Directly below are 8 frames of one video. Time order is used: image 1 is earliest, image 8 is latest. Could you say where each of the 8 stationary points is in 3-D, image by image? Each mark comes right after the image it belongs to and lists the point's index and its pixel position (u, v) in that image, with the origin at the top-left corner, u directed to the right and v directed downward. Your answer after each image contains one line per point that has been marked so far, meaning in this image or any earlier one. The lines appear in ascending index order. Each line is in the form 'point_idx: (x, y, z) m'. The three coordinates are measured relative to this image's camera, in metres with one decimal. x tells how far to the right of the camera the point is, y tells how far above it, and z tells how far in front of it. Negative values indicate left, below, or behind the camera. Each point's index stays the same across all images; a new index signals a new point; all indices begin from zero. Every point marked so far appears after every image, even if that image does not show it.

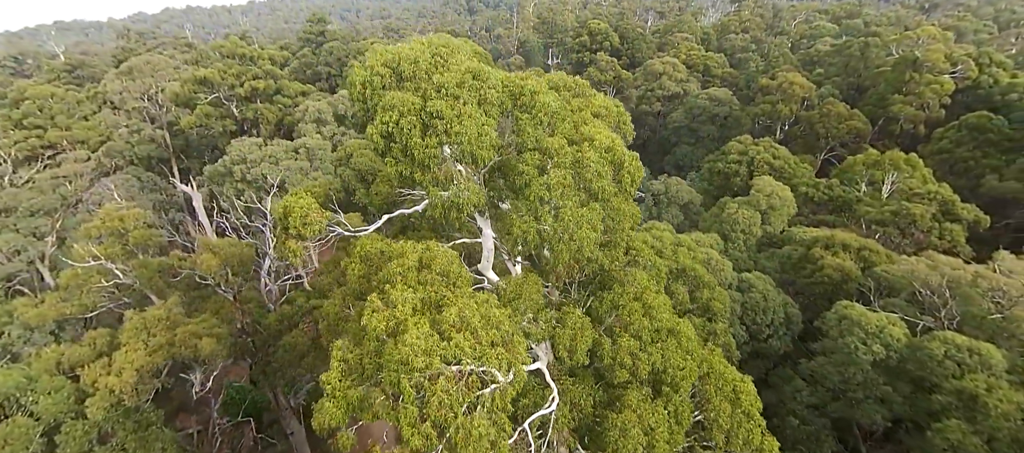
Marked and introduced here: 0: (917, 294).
0: (+9.1, -1.5, +10.7) m
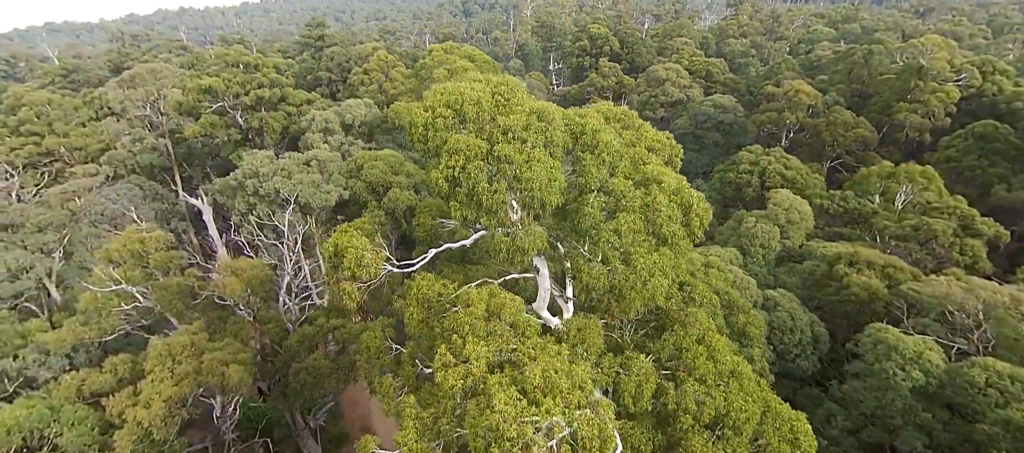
0: (+9.8, -1.9, +10.6) m
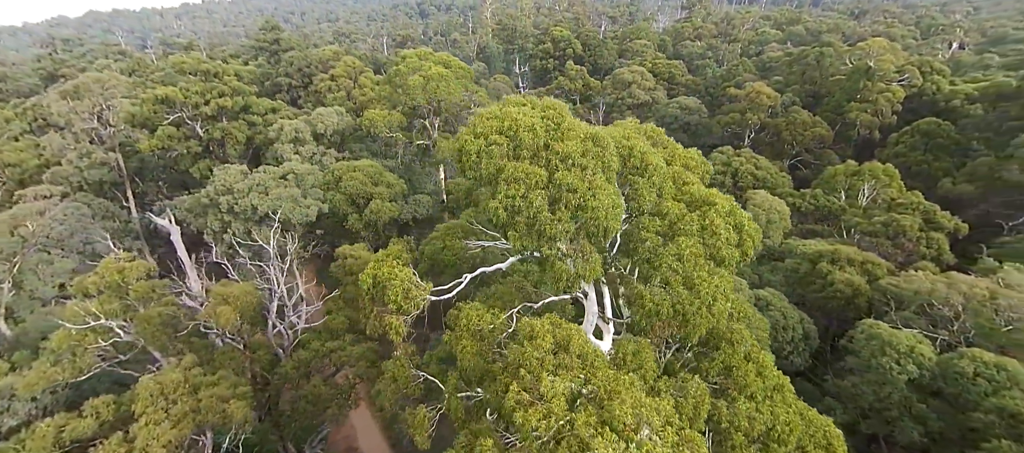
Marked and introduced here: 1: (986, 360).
0: (+9.9, -1.9, +11.3) m
1: (+9.0, -2.5, +9.0) m
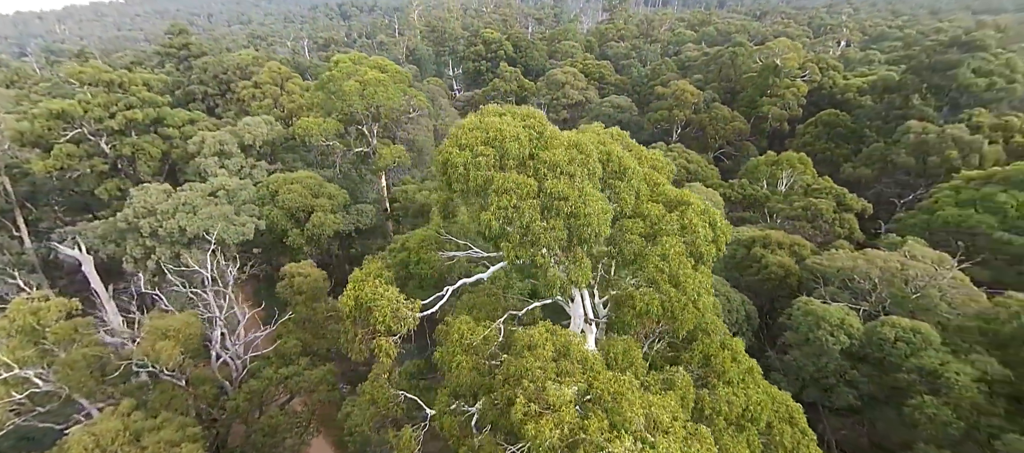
0: (+8.9, -1.4, +12.6) m
1: (+8.4, -2.1, +10.2) m
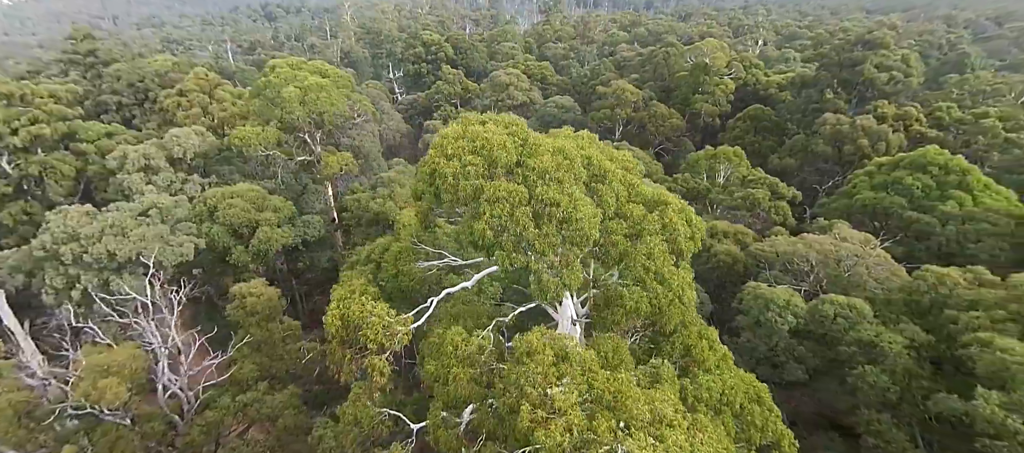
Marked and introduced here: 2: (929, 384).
0: (+8.0, -1.1, +13.6) m
1: (+7.7, -1.8, +11.1) m
2: (+8.6, -3.2, +9.8) m
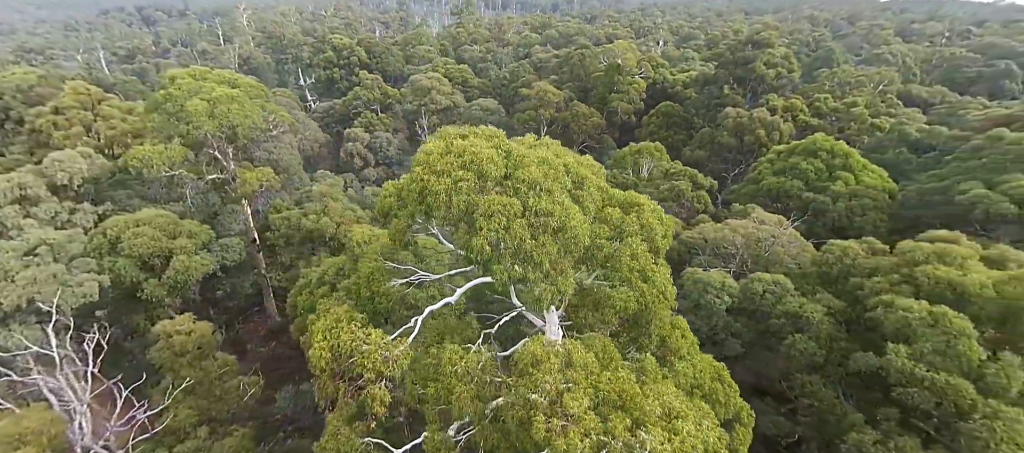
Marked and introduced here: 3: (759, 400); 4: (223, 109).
0: (+6.4, -0.7, +14.7) m
1: (+6.6, -1.4, +12.3) m
2: (+7.8, -2.8, +11.1) m
3: (+6.5, -4.6, +12.4) m
4: (-11.0, +4.4, +18.0) m
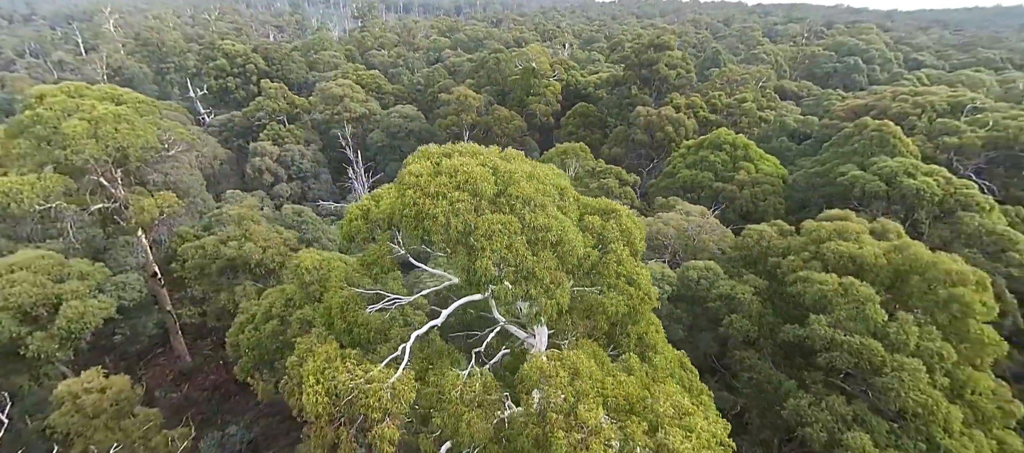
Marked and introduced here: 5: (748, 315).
0: (+4.6, -0.5, +15.6) m
1: (+5.3, -1.1, +13.3) m
2: (+6.8, -2.4, +12.3) m
3: (+5.3, -4.3, +13.4) m
4: (-13.4, +3.2, +15.9) m
5: (+6.1, -2.3, +12.3) m
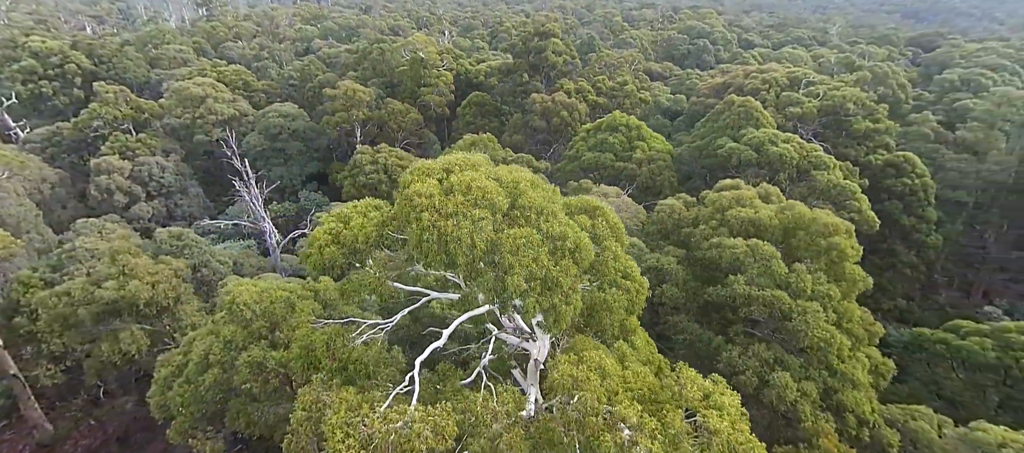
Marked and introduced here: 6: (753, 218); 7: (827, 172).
0: (+2.2, +0.1, +16.3) m
1: (+3.4, -0.5, +14.2) m
2: (+5.2, -1.6, +13.7) m
3: (+3.8, -3.7, +14.4) m
4: (-15.7, +1.7, +12.3) m
5: (+4.6, -1.6, +13.5) m
6: (+6.9, +0.3, +13.6) m
7: (+13.1, +2.3, +19.8) m
